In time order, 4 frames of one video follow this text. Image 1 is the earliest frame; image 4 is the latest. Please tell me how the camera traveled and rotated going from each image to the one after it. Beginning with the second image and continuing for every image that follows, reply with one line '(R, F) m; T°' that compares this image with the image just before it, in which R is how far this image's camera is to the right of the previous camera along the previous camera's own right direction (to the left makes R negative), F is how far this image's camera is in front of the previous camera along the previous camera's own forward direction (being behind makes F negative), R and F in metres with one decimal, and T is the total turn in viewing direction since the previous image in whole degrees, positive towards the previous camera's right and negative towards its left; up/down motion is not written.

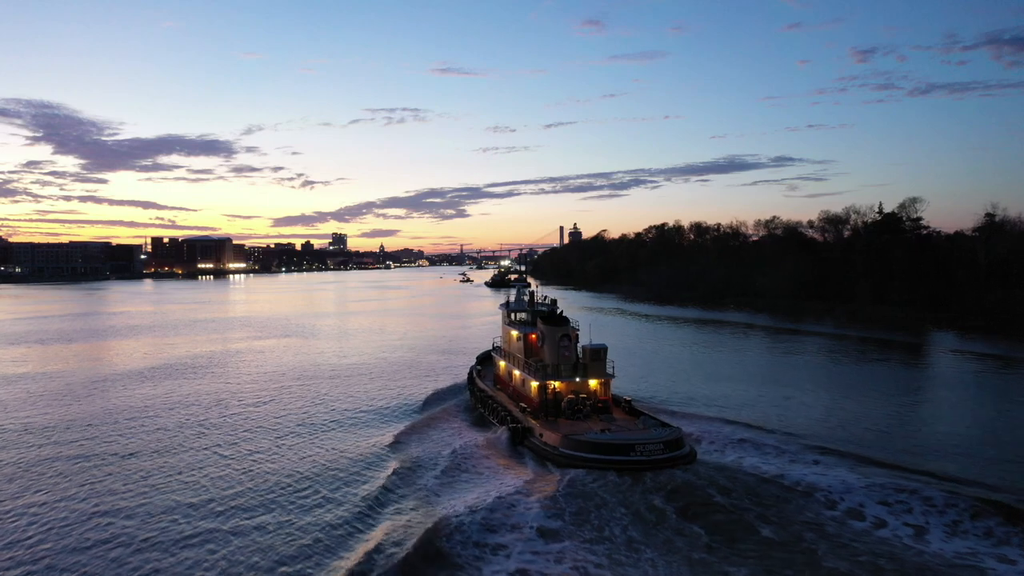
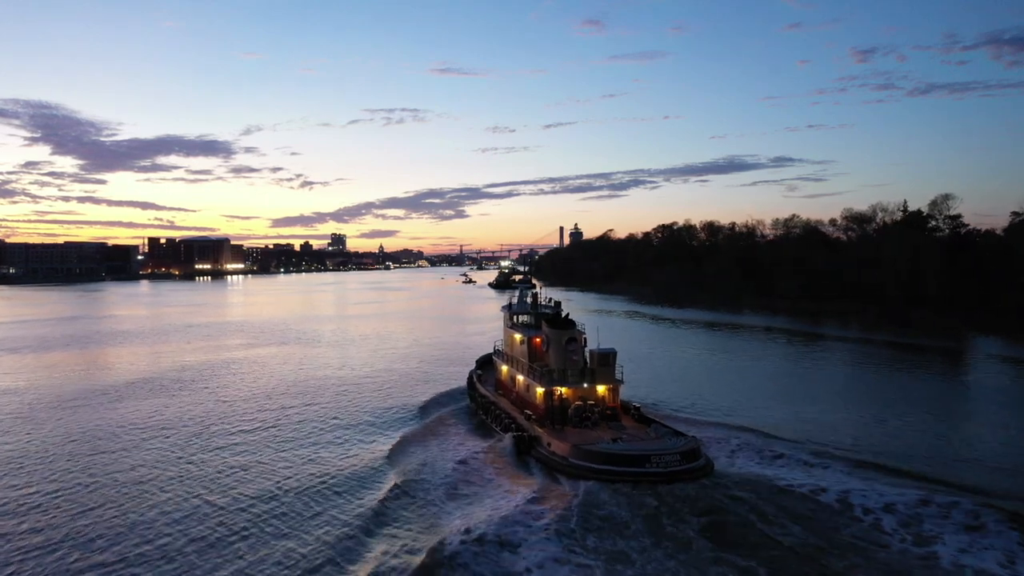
(-0.3, +1.0) m; 0°
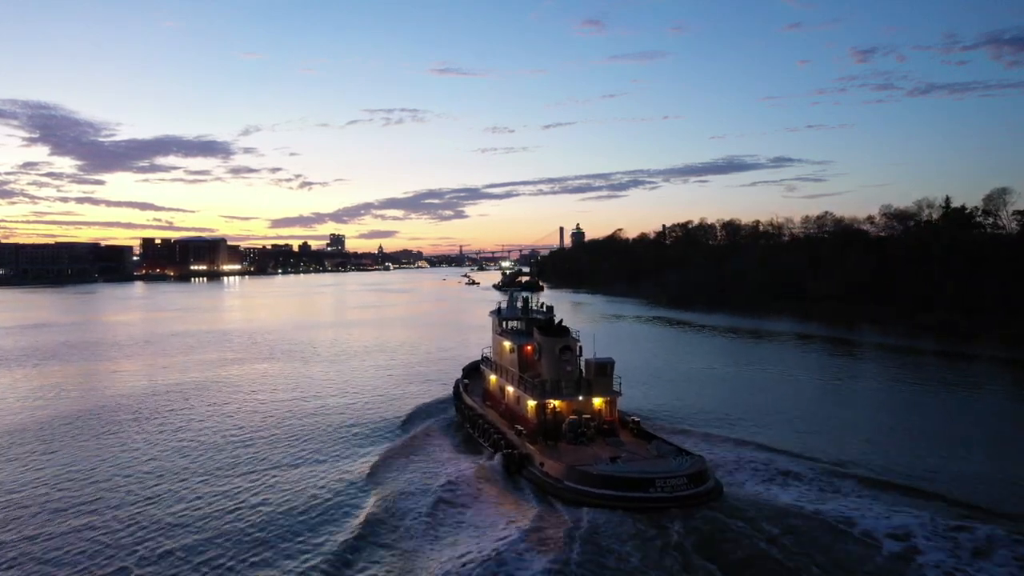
(-0.4, +1.5) m; 0°
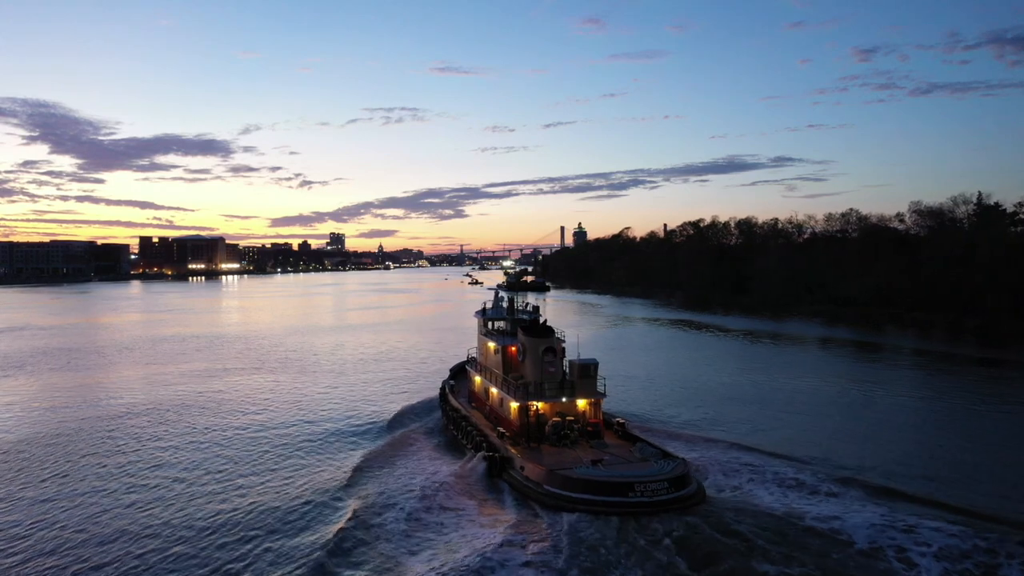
(0.0, +0.3) m; 0°
